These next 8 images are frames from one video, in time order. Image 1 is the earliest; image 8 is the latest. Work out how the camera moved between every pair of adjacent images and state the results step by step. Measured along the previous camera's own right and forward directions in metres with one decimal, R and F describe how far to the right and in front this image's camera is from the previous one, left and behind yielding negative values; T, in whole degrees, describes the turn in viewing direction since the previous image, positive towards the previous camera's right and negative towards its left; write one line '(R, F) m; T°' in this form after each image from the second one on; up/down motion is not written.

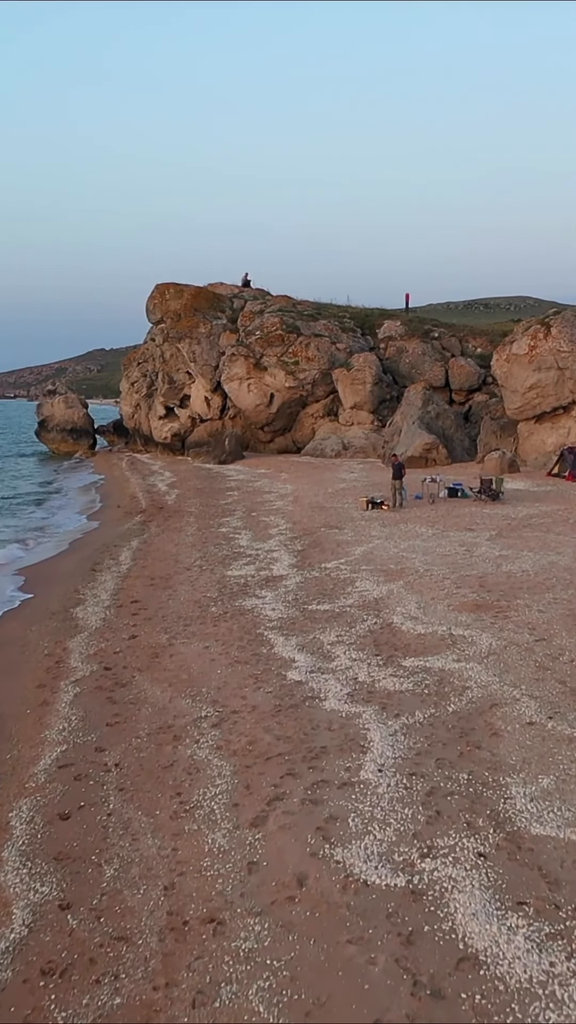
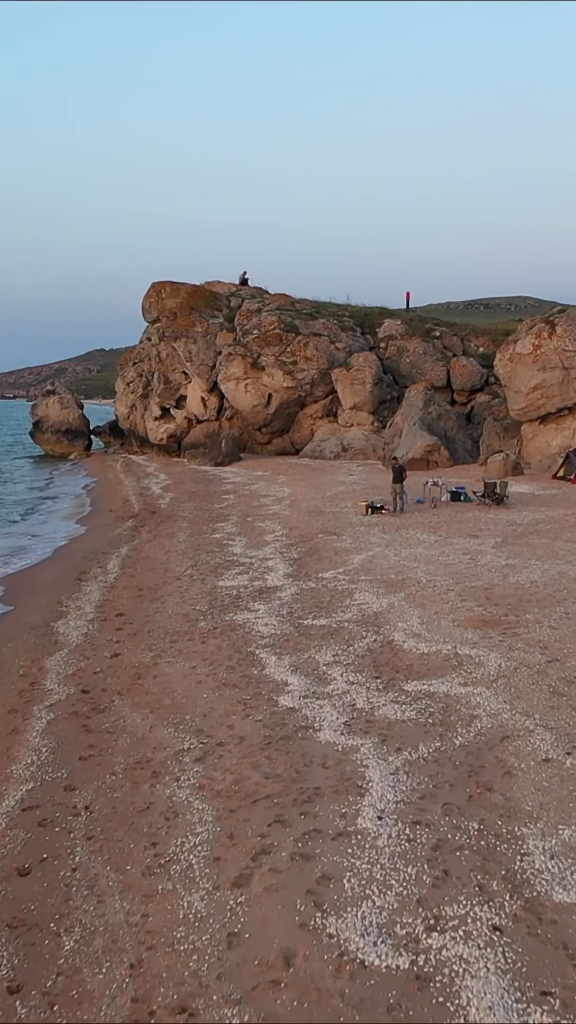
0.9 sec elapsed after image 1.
(+0.1, +0.8) m; 0°
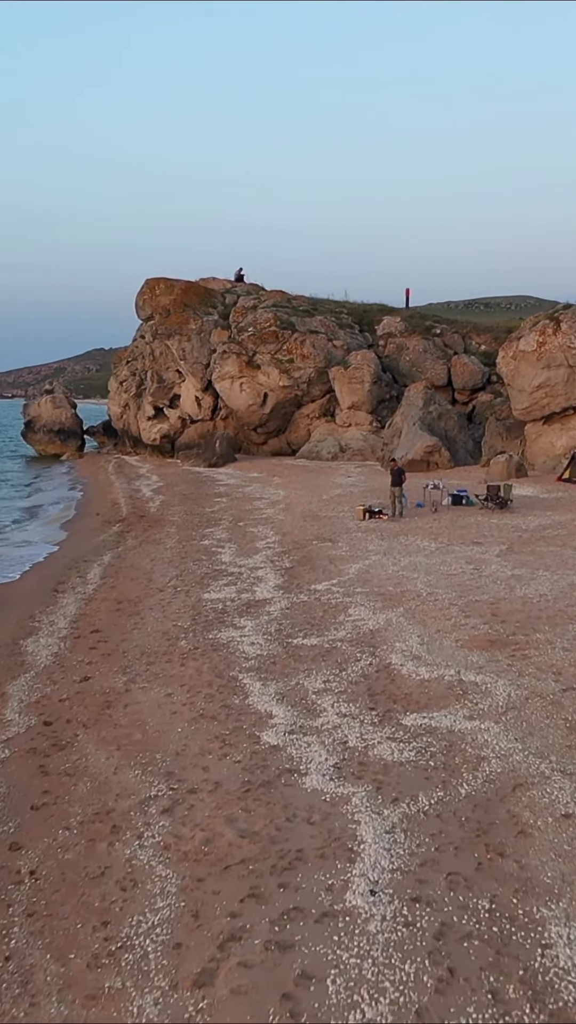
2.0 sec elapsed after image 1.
(+0.1, +1.1) m; 0°
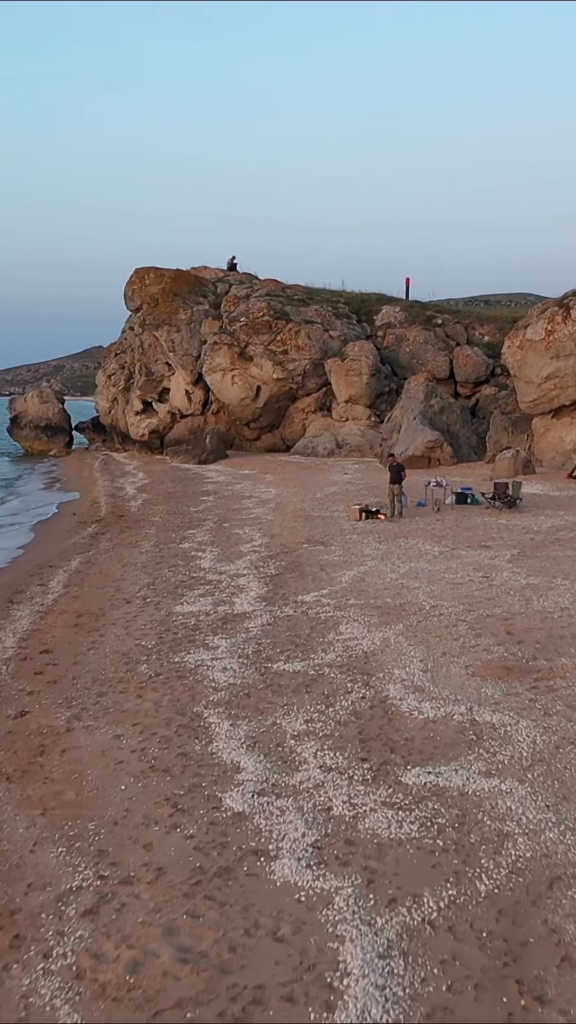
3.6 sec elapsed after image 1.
(+0.2, +1.8) m; 0°
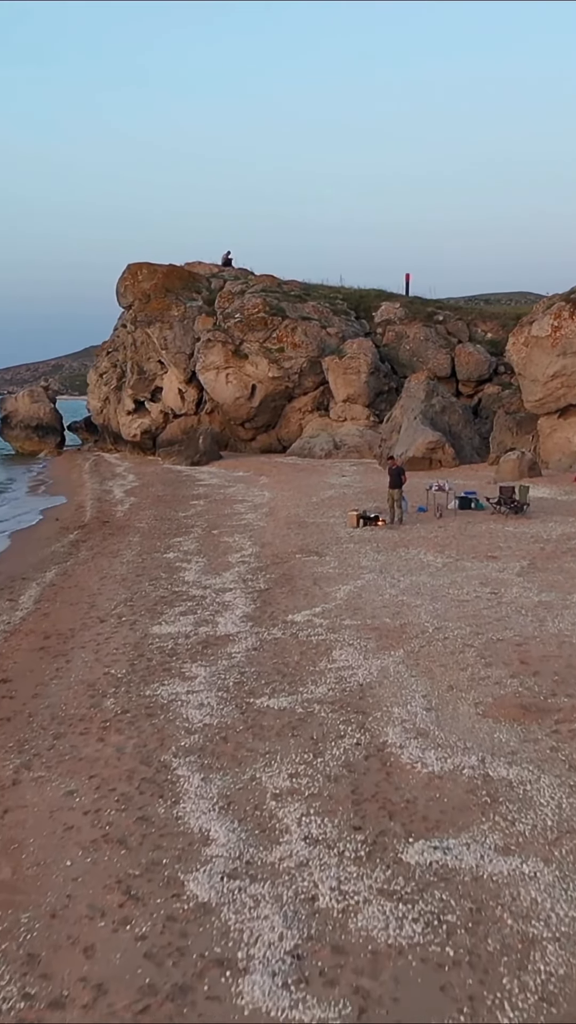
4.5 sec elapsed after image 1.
(+0.1, +1.2) m; 0°
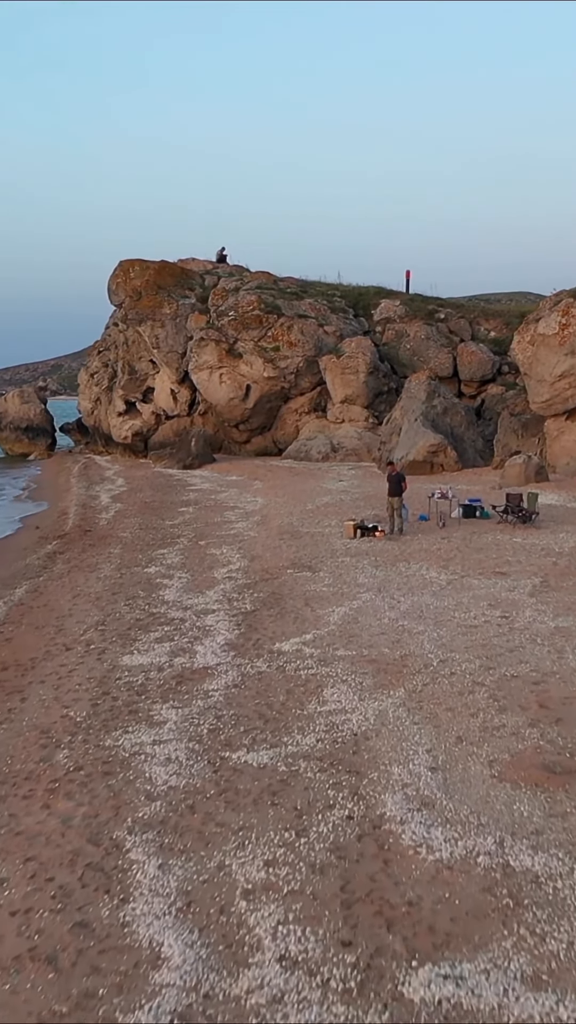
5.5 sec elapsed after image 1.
(+0.1, +1.2) m; 0°
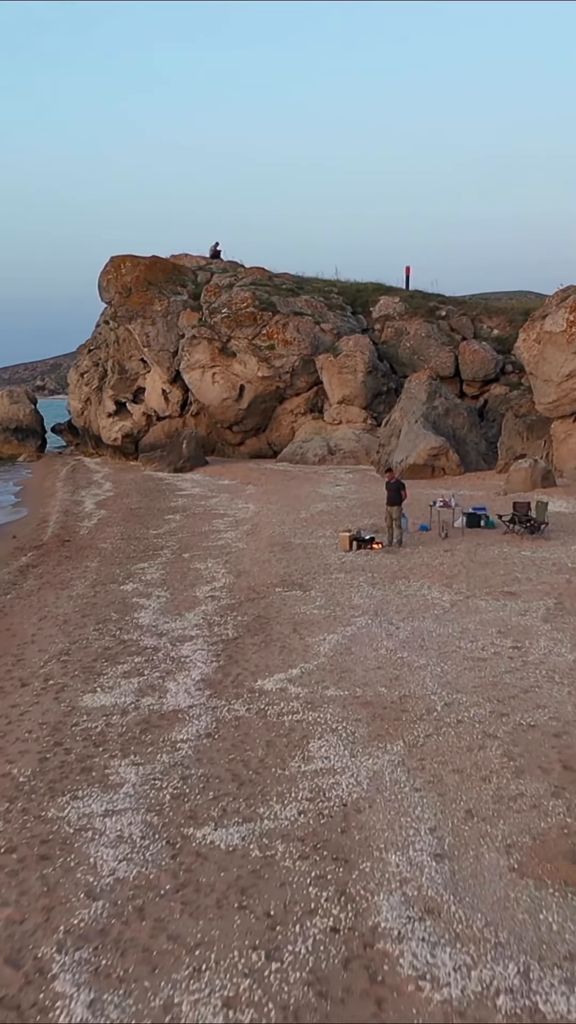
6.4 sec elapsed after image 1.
(+0.1, +1.2) m; 0°
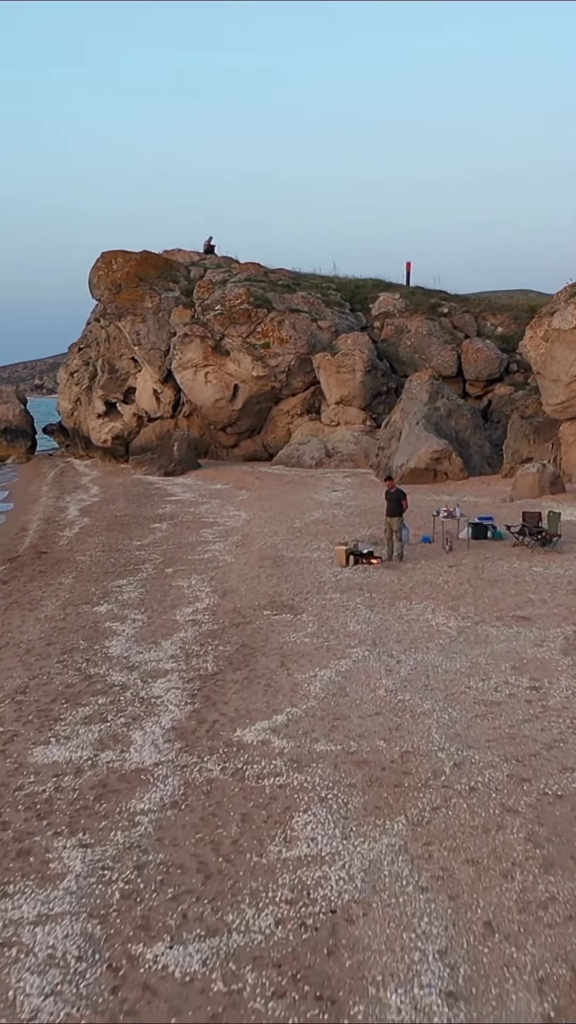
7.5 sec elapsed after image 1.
(+0.1, +1.3) m; 0°
